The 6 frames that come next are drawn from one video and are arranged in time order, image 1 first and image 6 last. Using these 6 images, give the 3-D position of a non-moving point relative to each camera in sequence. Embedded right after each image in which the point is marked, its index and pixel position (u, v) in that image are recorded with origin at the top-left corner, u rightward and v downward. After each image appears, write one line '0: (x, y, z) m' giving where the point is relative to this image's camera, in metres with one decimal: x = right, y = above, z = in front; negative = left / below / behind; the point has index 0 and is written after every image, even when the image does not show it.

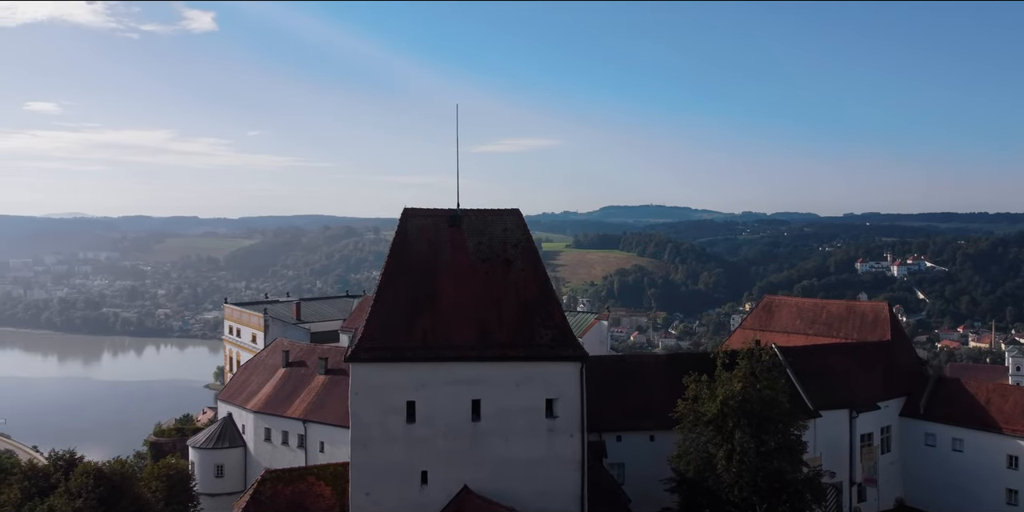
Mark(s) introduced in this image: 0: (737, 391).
0: (+5.1, -3.1, +18.5) m
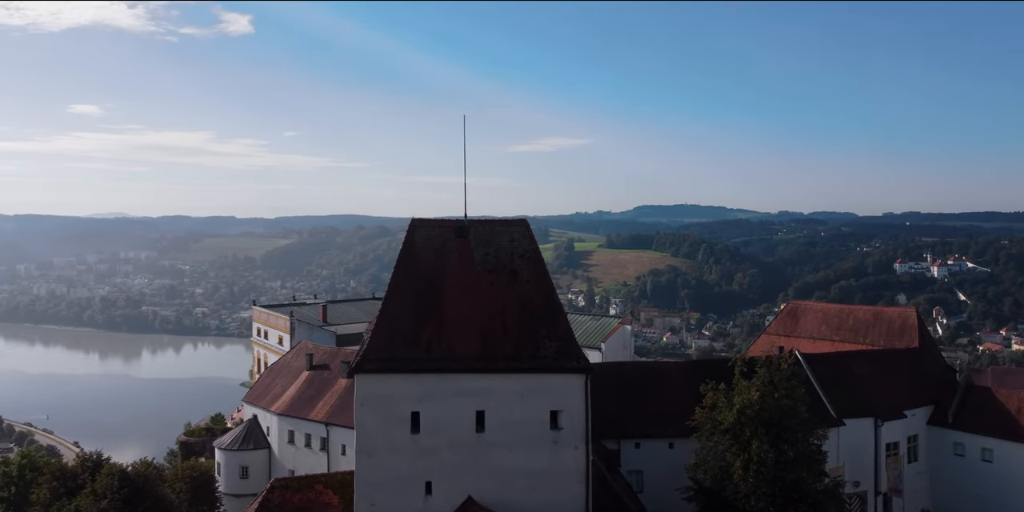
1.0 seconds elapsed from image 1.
0: (+5.5, -3.3, +18.3) m
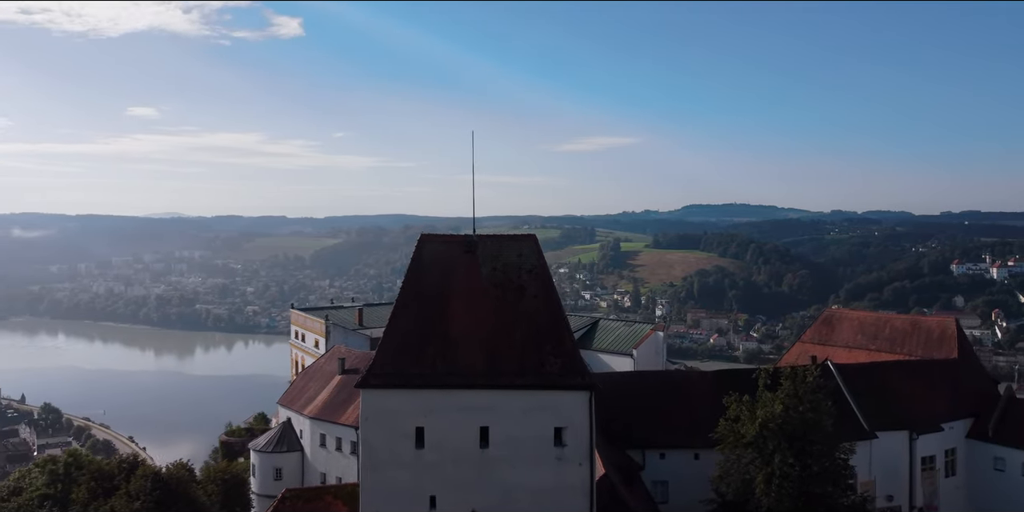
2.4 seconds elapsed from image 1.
0: (+5.9, -3.5, +18.0) m
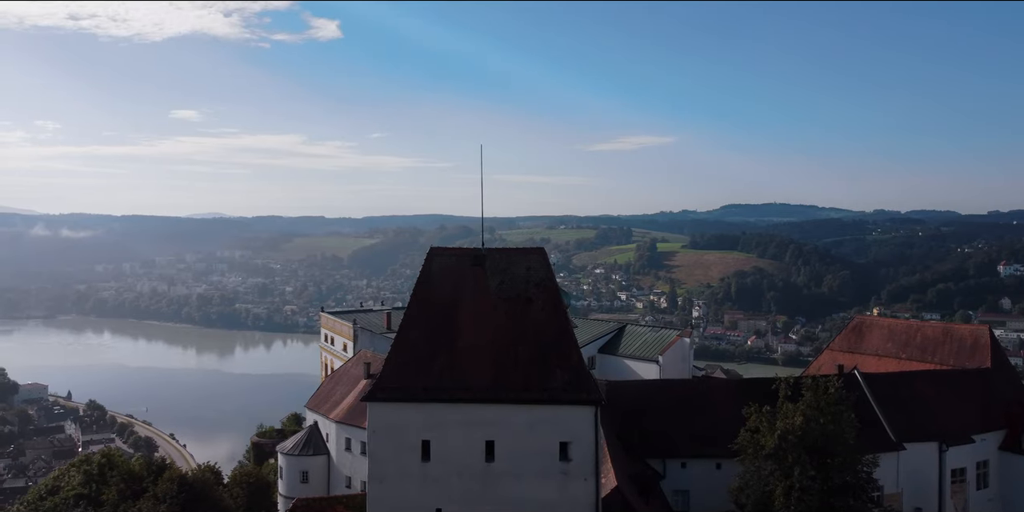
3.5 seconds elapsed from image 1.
0: (+6.3, -3.7, +17.8) m
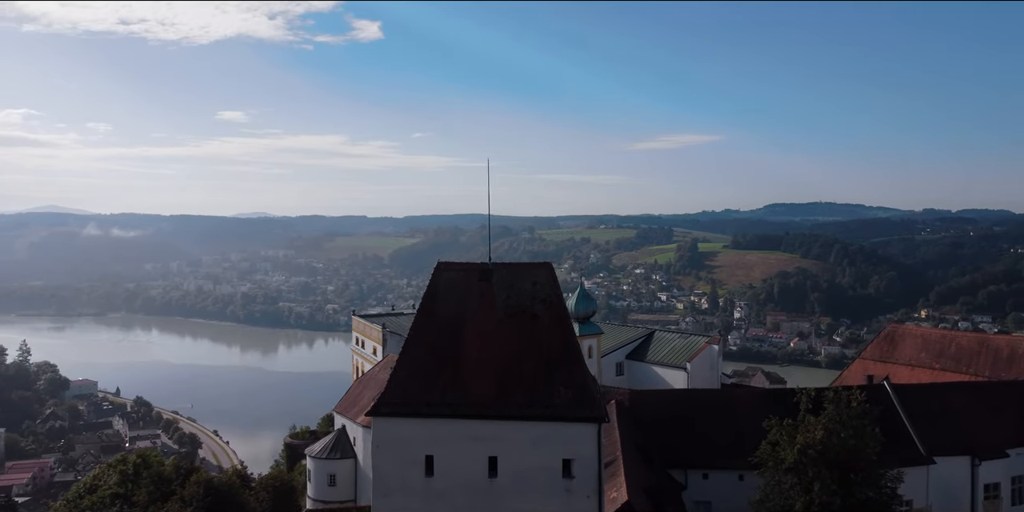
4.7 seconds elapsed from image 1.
0: (+6.6, -4.0, +17.5) m
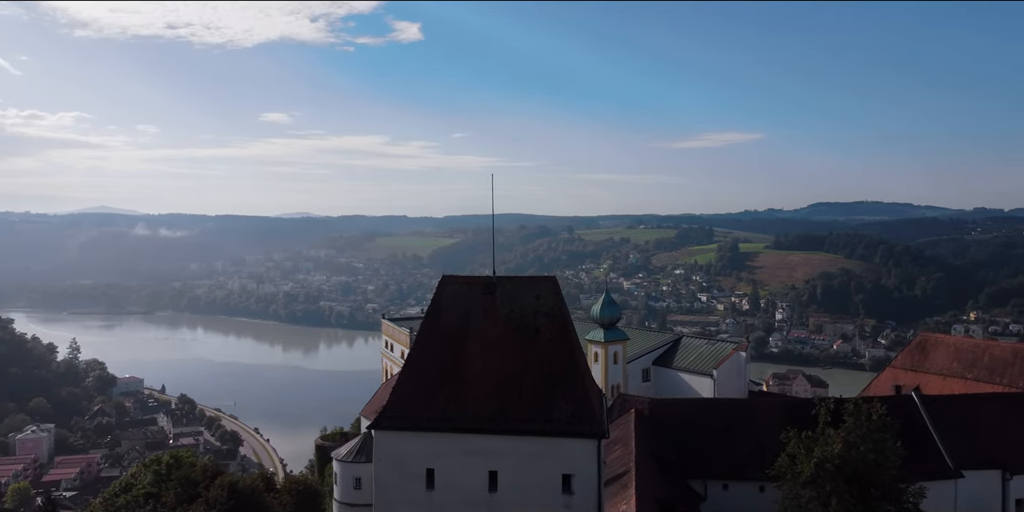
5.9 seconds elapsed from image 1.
0: (+6.9, -4.2, +17.2) m
